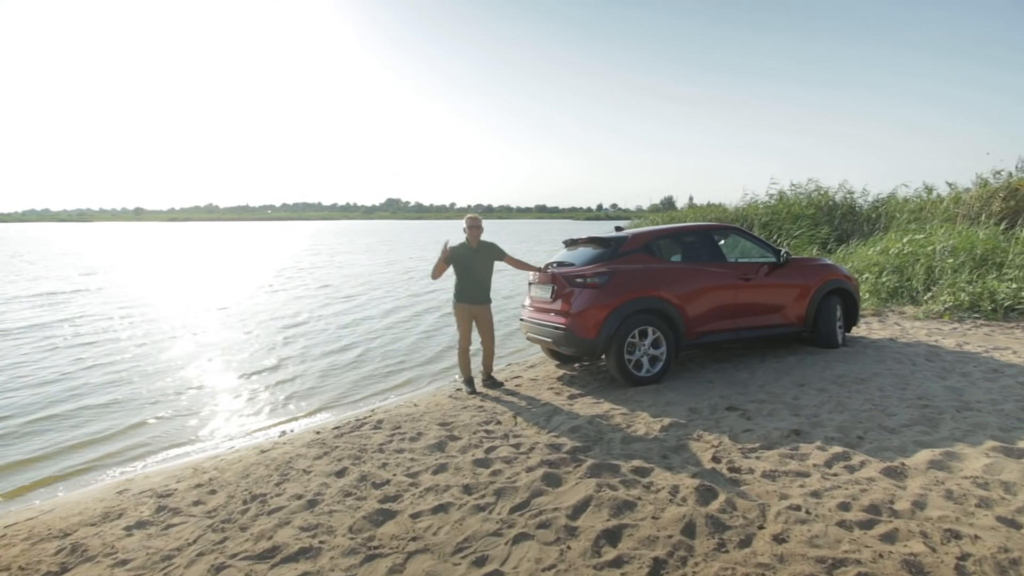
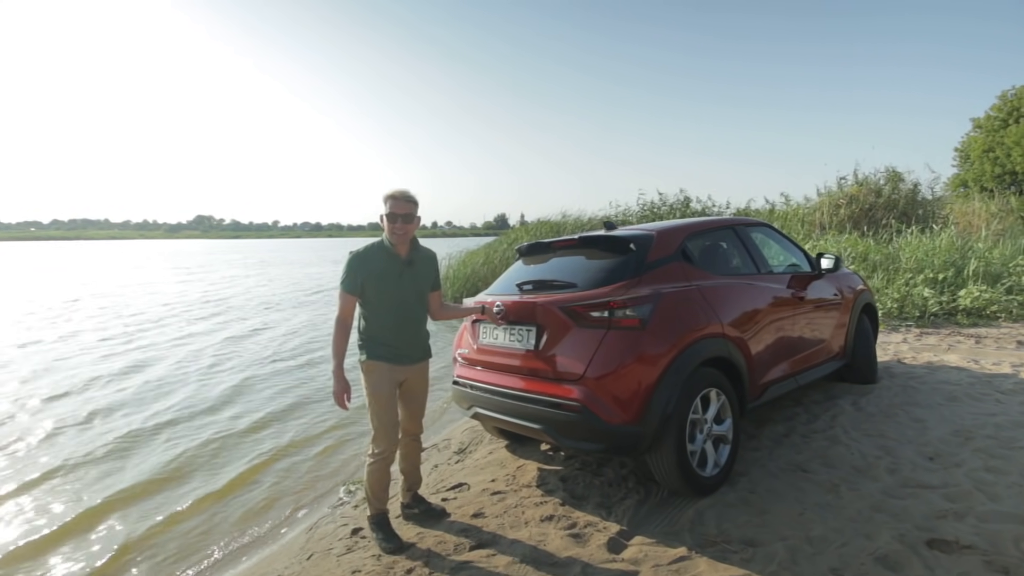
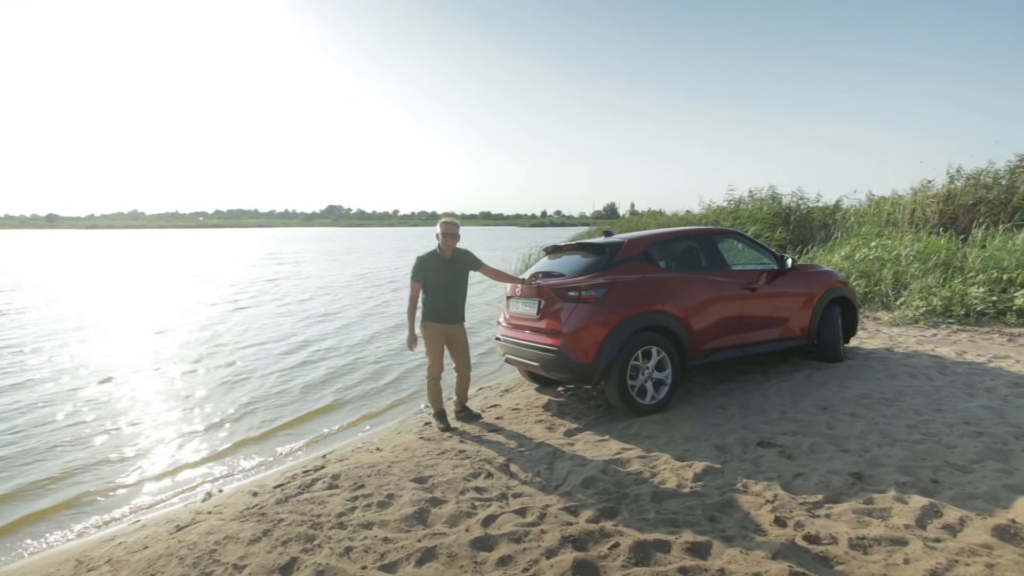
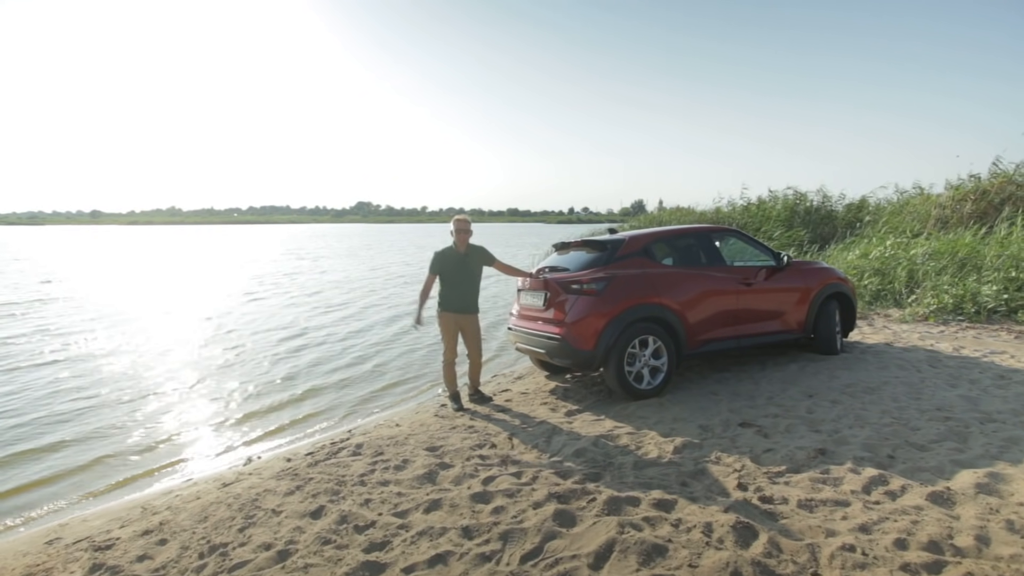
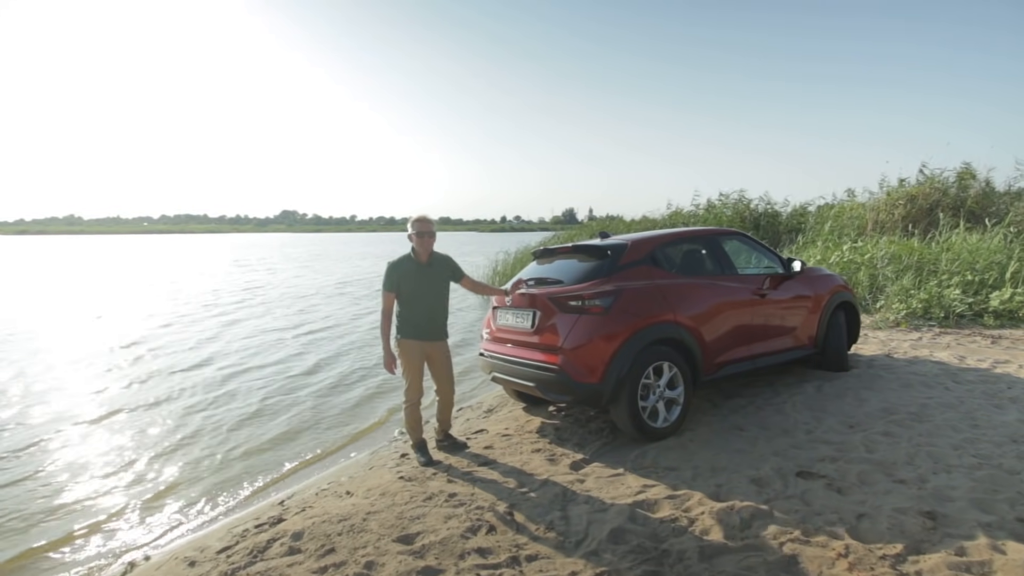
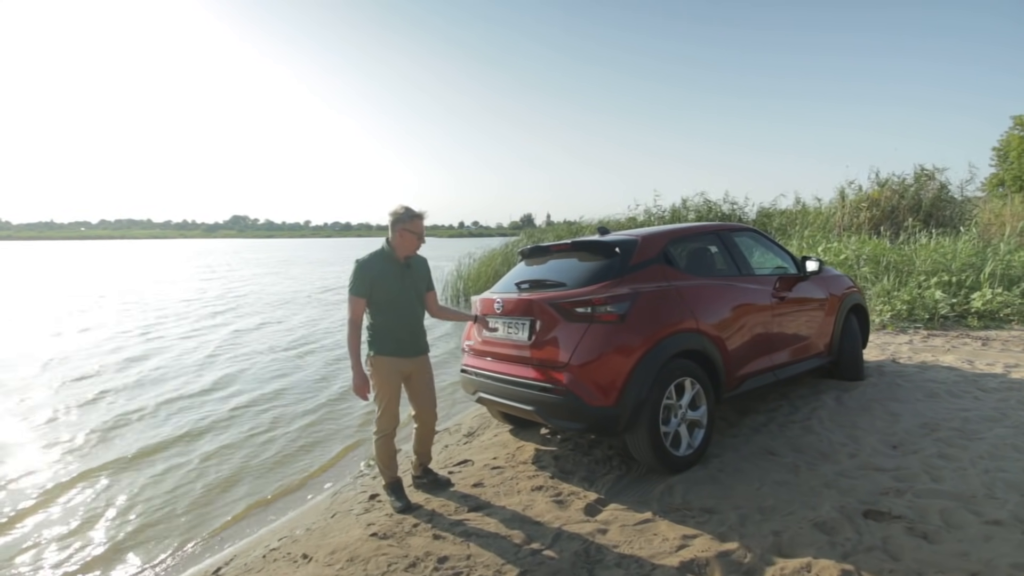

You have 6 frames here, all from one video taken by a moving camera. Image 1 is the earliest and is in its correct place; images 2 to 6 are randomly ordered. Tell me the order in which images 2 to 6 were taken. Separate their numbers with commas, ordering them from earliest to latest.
4, 3, 5, 6, 2
